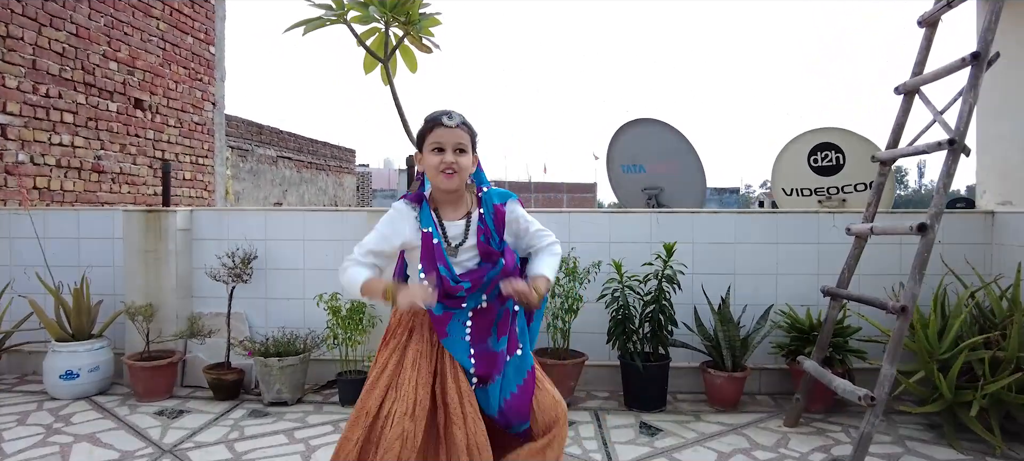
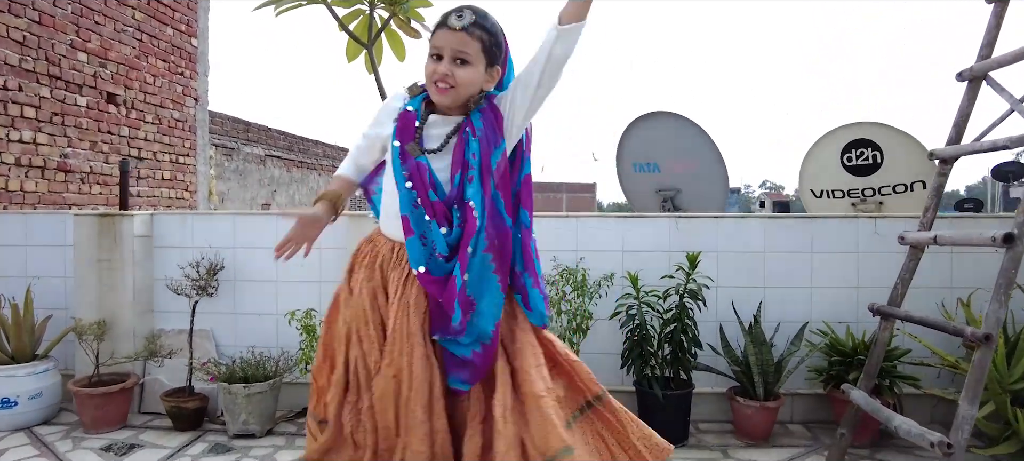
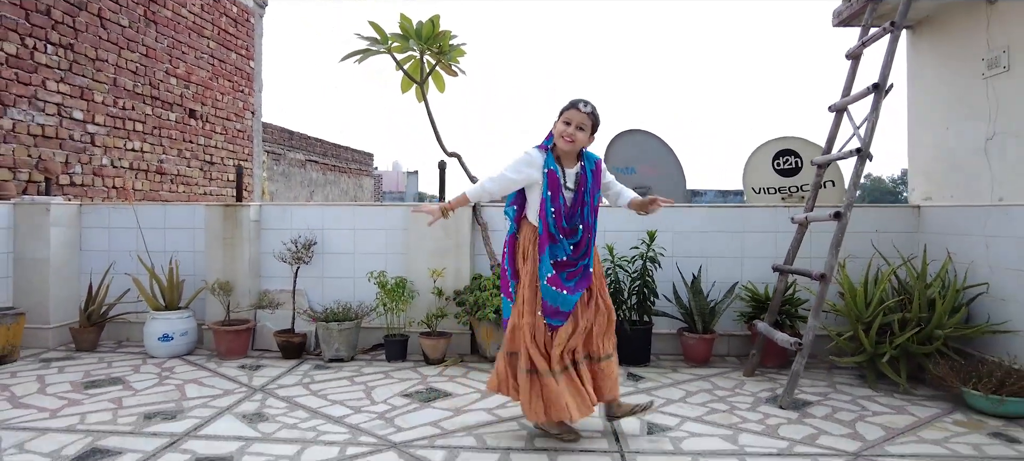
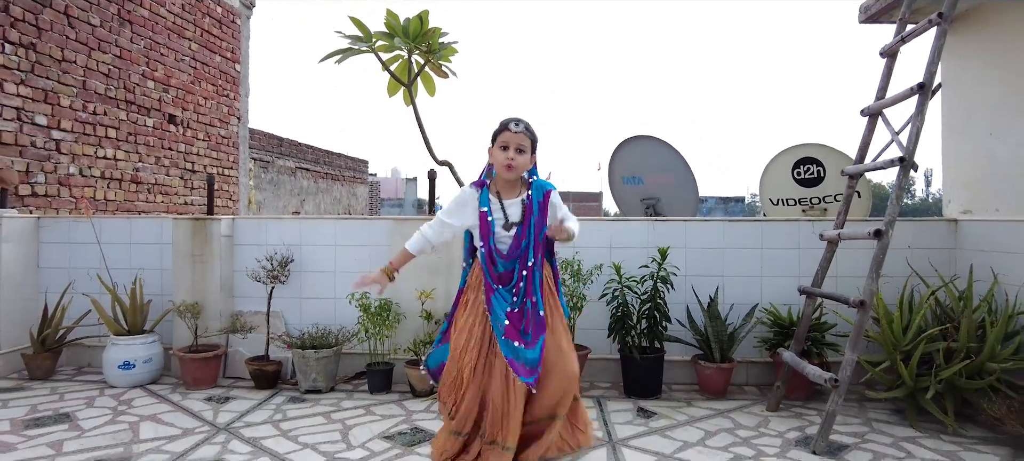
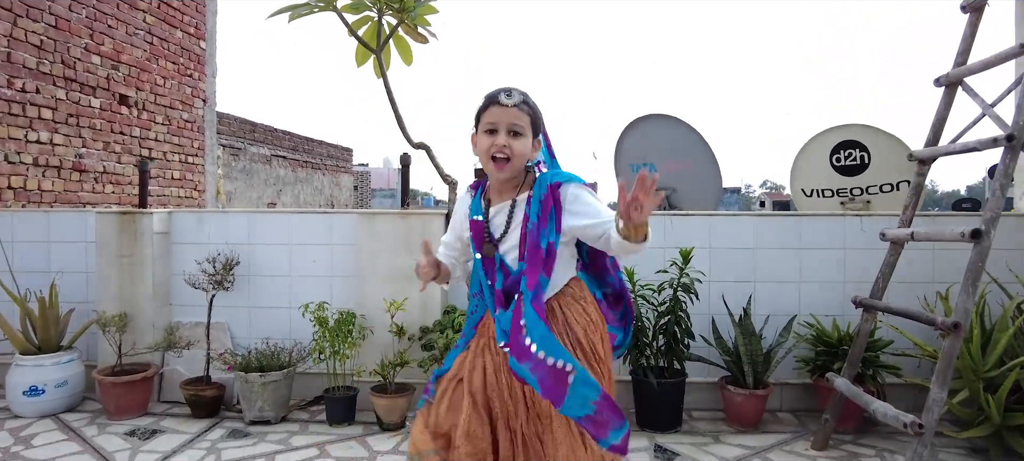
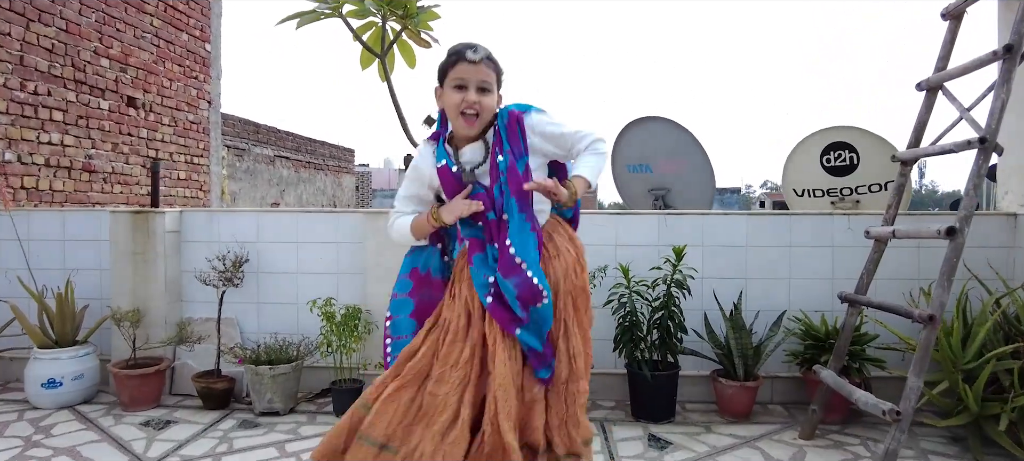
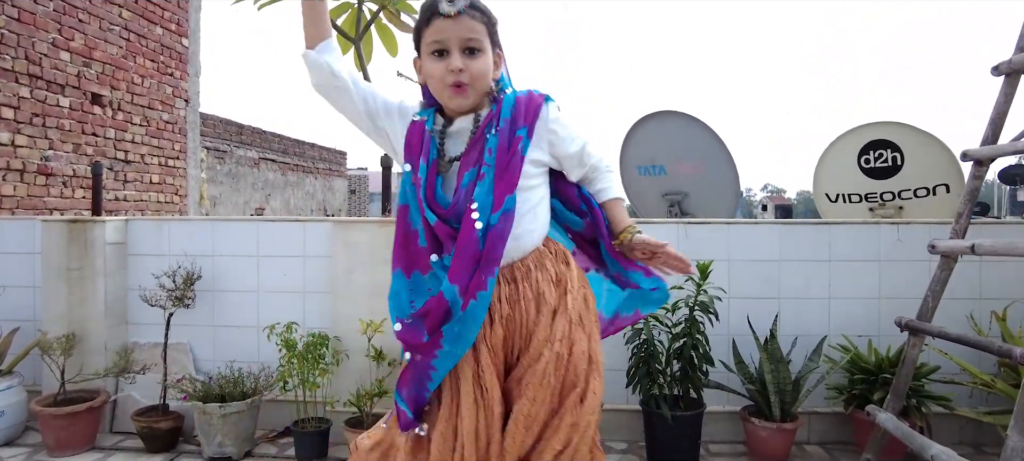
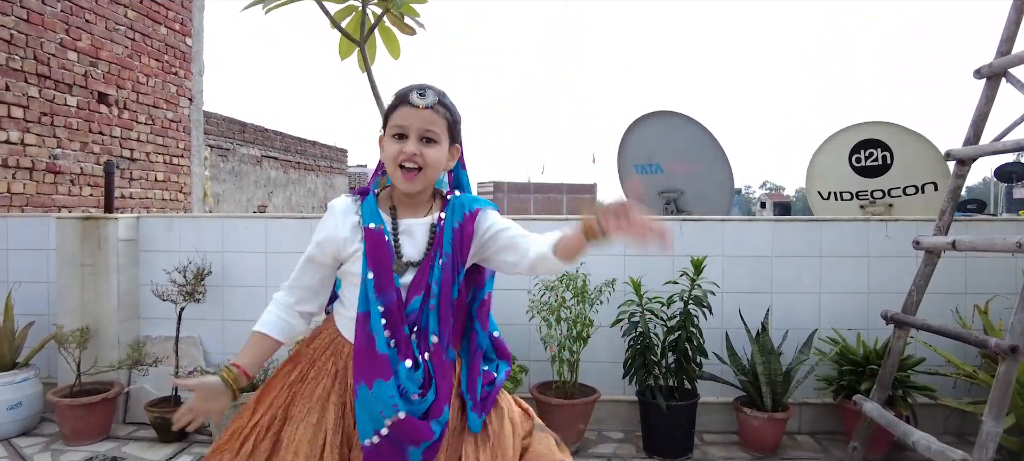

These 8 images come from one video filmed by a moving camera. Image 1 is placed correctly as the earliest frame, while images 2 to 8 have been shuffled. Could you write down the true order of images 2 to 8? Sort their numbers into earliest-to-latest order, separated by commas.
6, 5, 2, 8, 7, 4, 3
